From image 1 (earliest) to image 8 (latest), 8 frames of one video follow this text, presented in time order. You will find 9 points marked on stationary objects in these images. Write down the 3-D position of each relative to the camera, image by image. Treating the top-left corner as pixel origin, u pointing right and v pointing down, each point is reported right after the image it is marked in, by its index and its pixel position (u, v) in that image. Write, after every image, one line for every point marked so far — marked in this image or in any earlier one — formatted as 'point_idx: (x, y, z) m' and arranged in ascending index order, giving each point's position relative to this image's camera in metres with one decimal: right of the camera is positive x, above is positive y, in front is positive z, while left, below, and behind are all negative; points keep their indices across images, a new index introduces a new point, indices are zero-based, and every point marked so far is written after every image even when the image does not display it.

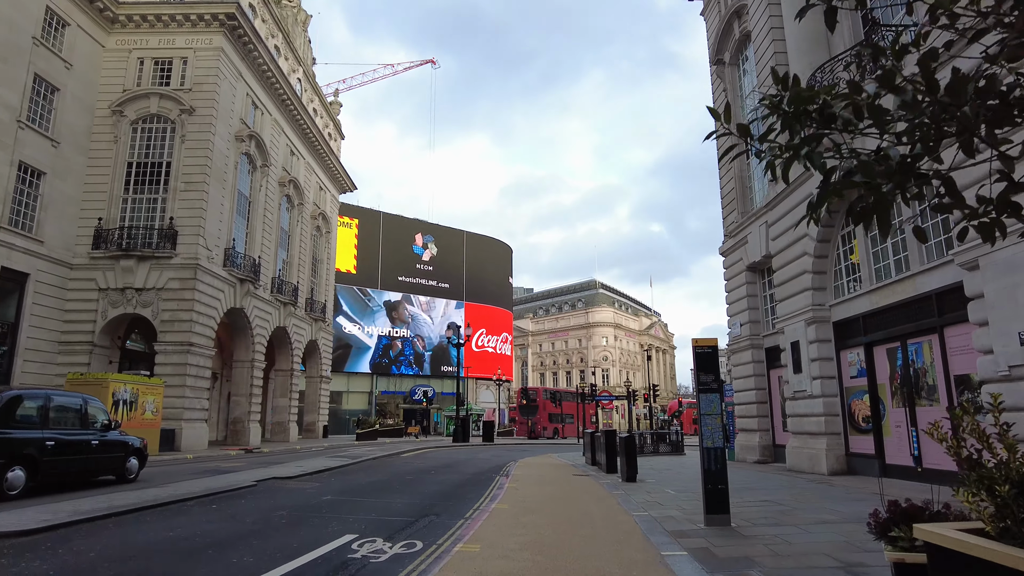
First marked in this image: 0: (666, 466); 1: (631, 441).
0: (+4.7, -5.5, +18.7) m
1: (+2.9, -3.7, +14.9) m
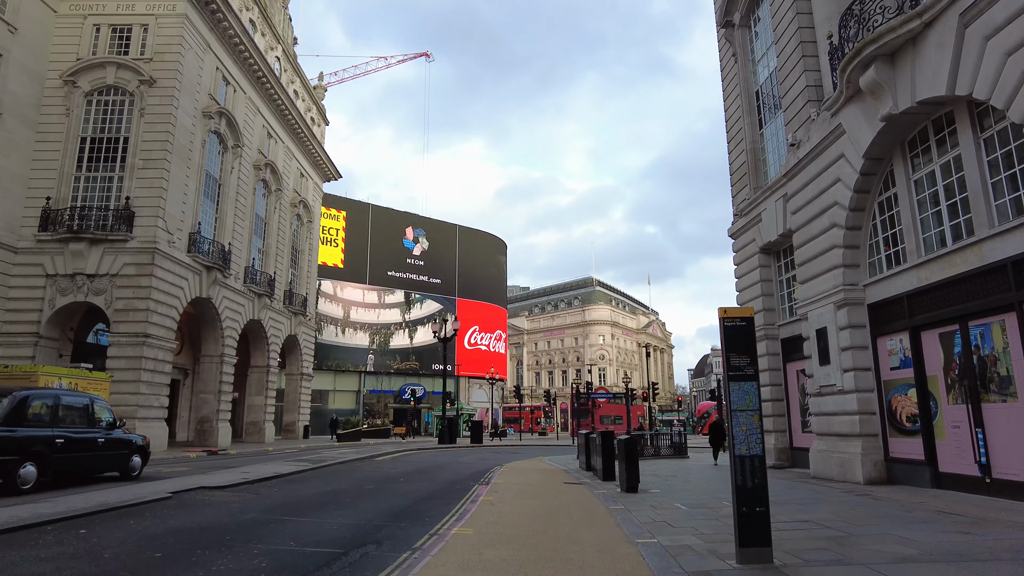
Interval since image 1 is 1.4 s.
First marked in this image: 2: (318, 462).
0: (+4.3, -5.0, +16.4) m
1: (+2.5, -3.2, +12.7) m
2: (-5.9, -5.2, +18.6) m
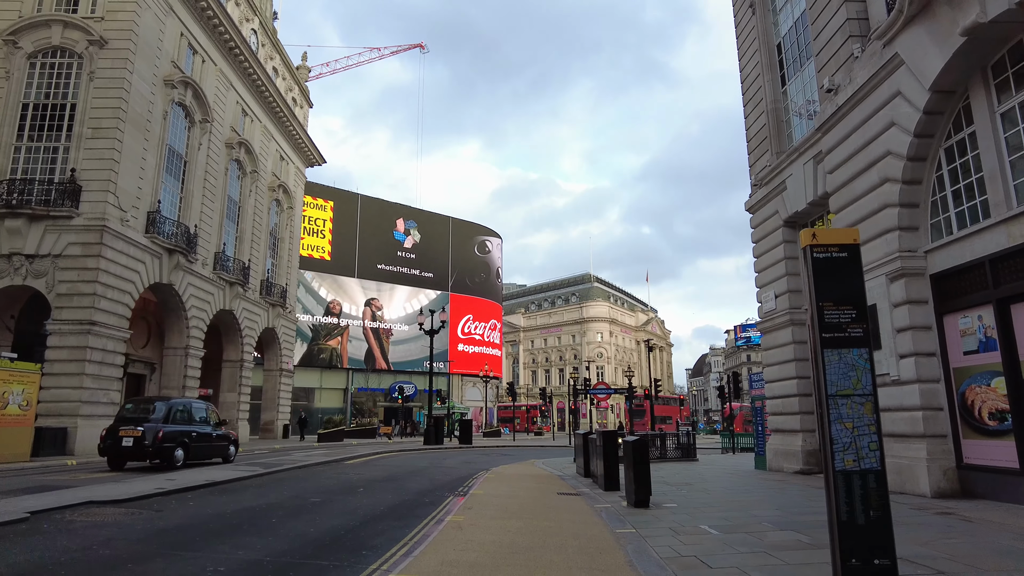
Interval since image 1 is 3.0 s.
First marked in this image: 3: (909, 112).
0: (+4.0, -4.4, +14.0) m
1: (+2.2, -2.7, +10.2) m
2: (-6.2, -4.7, +16.1) m
3: (+6.8, +3.0, +10.5) m
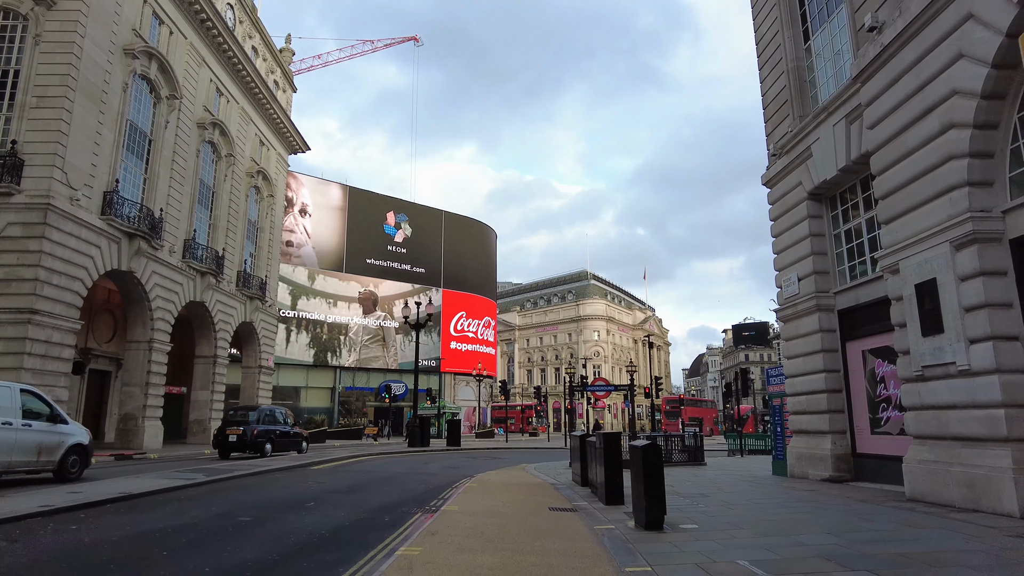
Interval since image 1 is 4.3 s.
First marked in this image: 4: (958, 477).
0: (+3.7, -4.0, +12.0) m
1: (+1.9, -2.2, +8.2) m
2: (-6.5, -4.2, +14.0) m
3: (+6.6, +3.5, +8.5) m
4: (+6.3, -2.7, +8.6) m
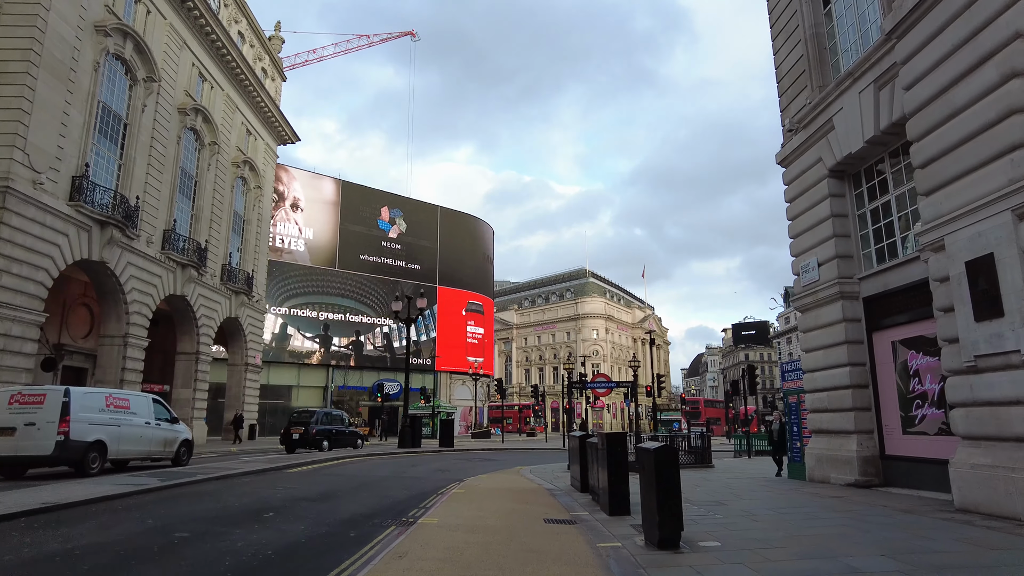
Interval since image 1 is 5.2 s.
0: (+3.5, -3.7, +10.7) m
1: (+1.8, -1.9, +6.9) m
2: (-6.7, -3.9, +12.7) m
3: (+6.4, +3.8, +7.2) m
4: (+6.2, -2.4, +7.3) m
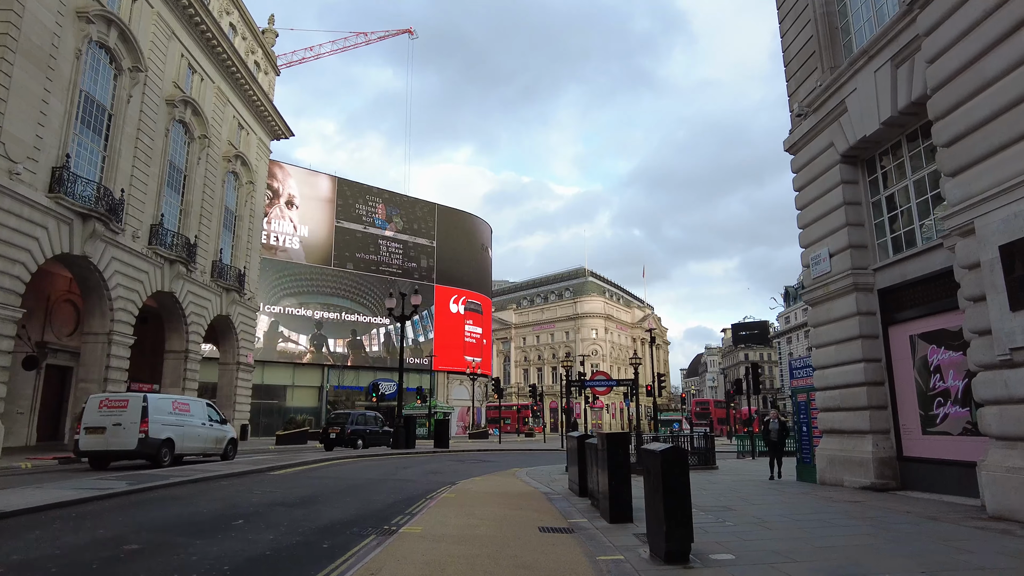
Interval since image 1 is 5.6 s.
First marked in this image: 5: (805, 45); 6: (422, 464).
0: (+3.4, -3.5, +10.0) m
1: (+1.7, -1.7, +6.1) m
2: (-6.8, -3.7, +12.0) m
3: (+6.3, +4.0, +6.5) m
4: (+6.1, -2.2, +6.6) m
5: (+6.8, +5.6, +14.1) m
6: (-2.7, -5.3, +18.4) m
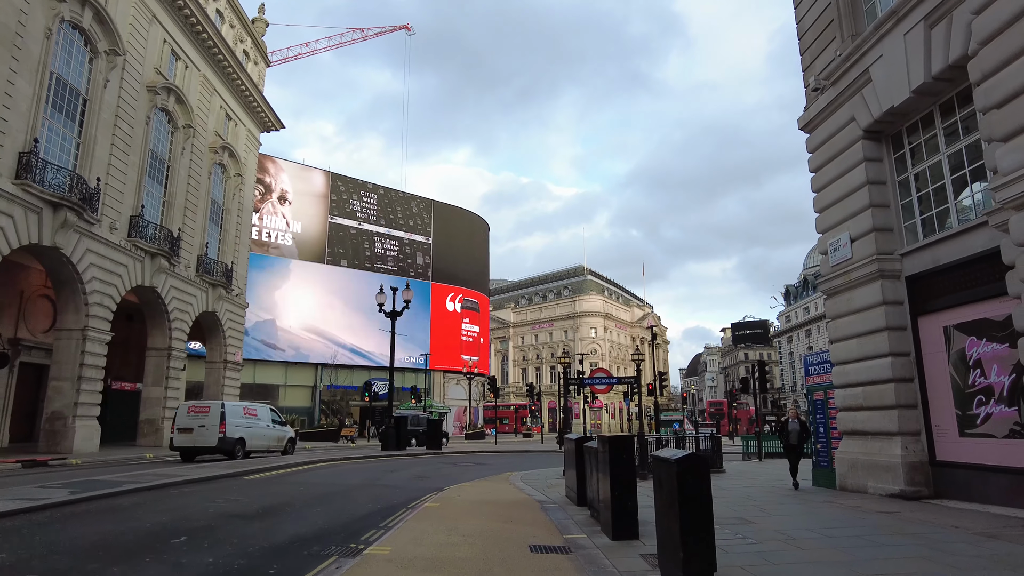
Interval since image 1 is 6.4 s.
0: (+3.2, -3.3, +8.8) m
1: (+1.5, -1.5, +5.0) m
2: (-7.0, -3.5, +10.8) m
3: (+6.2, +4.2, +5.4) m
4: (+5.9, -2.0, +5.5) m
5: (+6.6, +5.9, +13.0) m
6: (-2.9, -5.1, +17.3) m
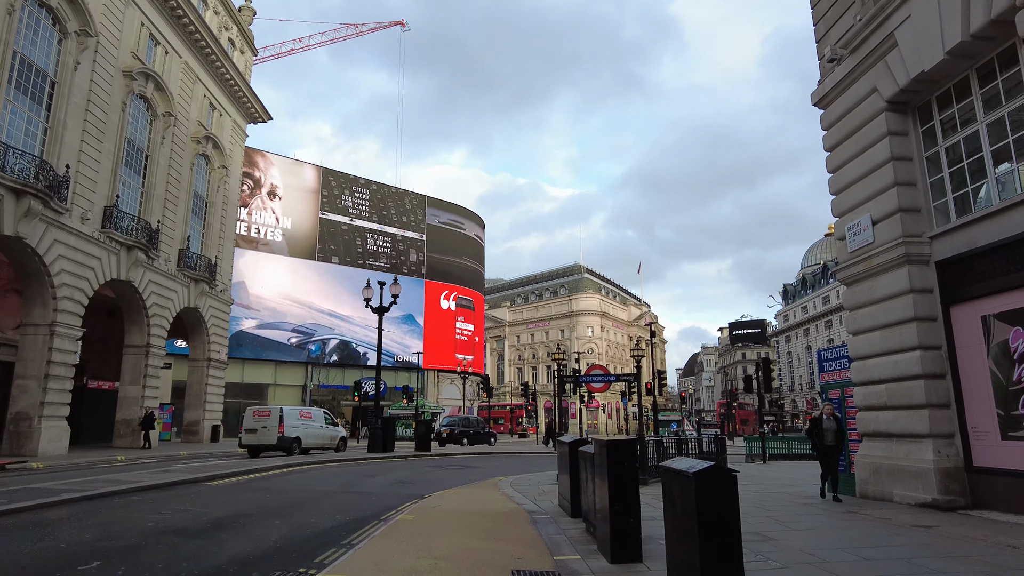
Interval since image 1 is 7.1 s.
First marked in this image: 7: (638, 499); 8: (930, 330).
0: (+3.0, -3.0, +7.7) m
1: (+1.3, -1.3, +3.9) m
2: (-7.2, -3.2, +9.7) m
3: (+6.0, +4.4, +4.3) m
4: (+5.7, -1.7, +4.4) m
5: (+6.4, +6.1, +12.0) m
6: (-3.1, -4.9, +16.2) m
7: (+1.3, -2.1, +6.2) m
8: (+6.7, -0.6, +9.8) m
